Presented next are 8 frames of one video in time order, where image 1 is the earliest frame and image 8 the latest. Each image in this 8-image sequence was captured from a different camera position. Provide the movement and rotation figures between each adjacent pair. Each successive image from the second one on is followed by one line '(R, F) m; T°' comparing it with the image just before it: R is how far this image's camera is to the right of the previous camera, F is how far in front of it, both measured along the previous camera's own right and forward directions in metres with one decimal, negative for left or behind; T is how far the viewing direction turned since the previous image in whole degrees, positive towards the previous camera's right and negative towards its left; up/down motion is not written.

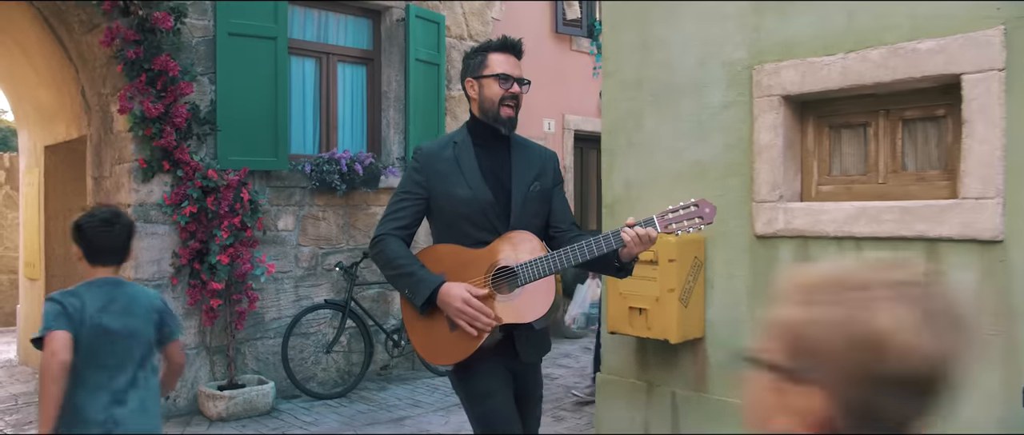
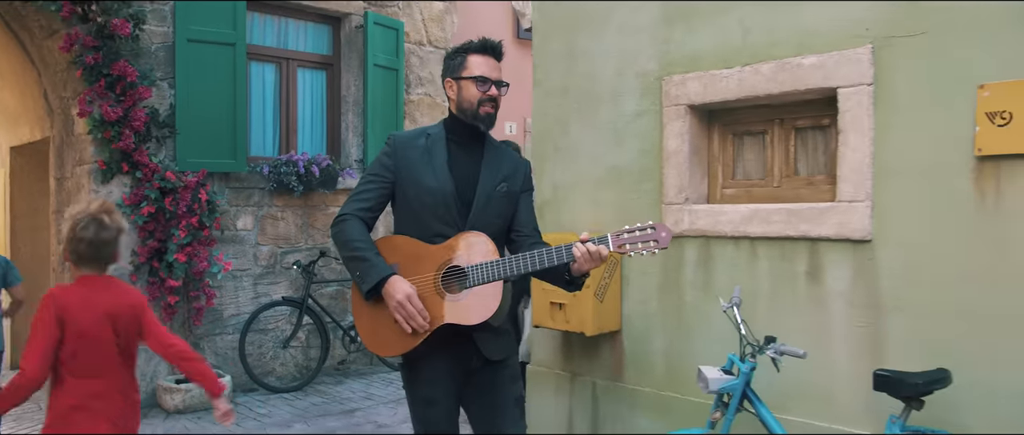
(+0.1, -0.1) m; +1°
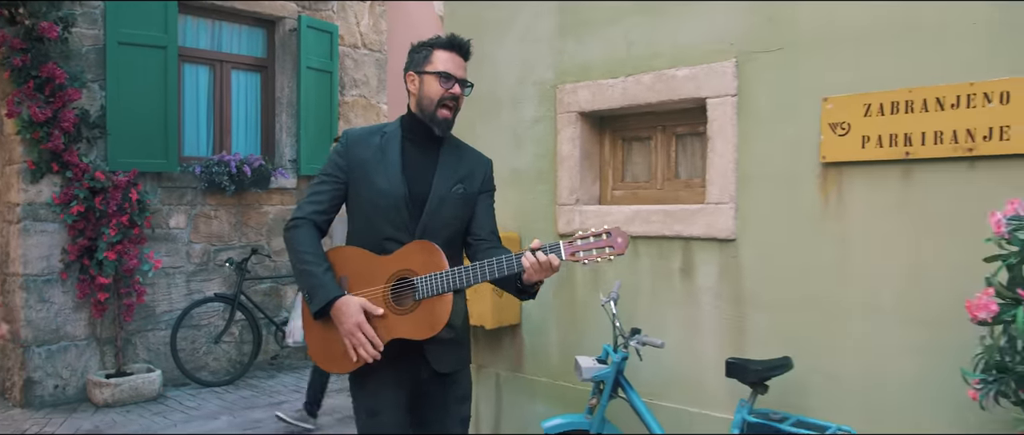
(+0.1, -0.1) m; +3°
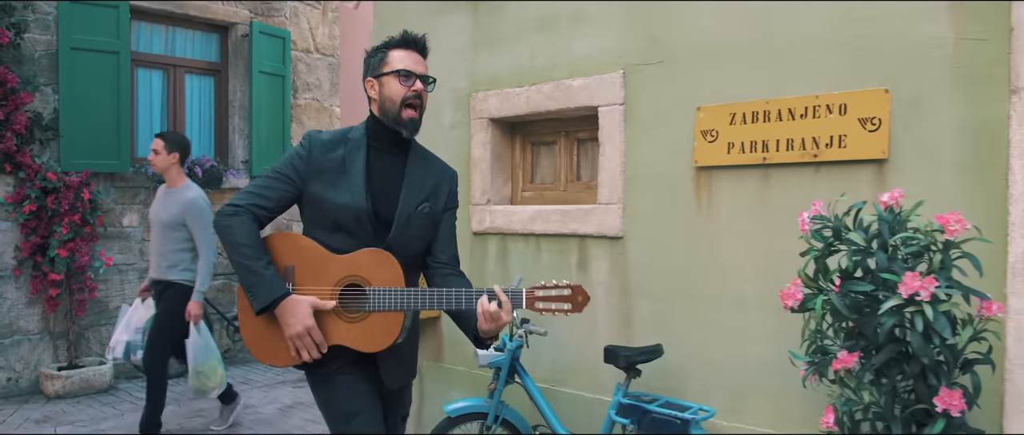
(+0.2, -0.1) m; +1°
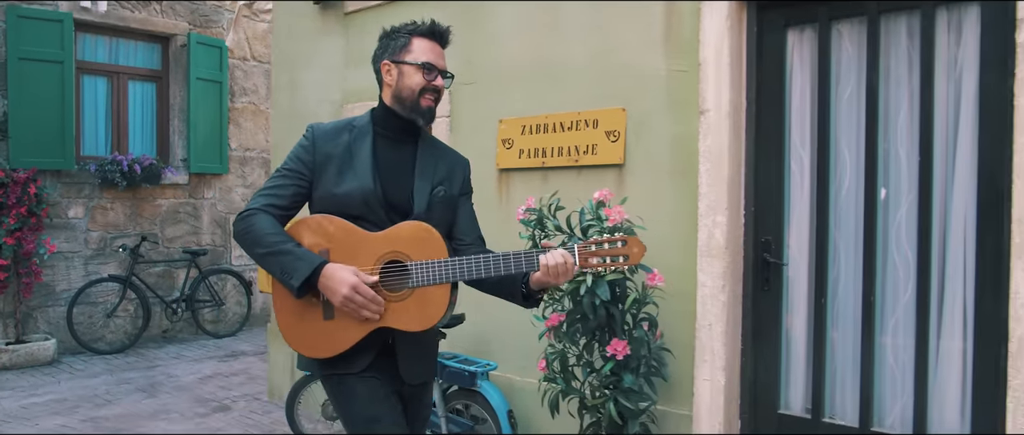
(+0.4, -0.4) m; 0°
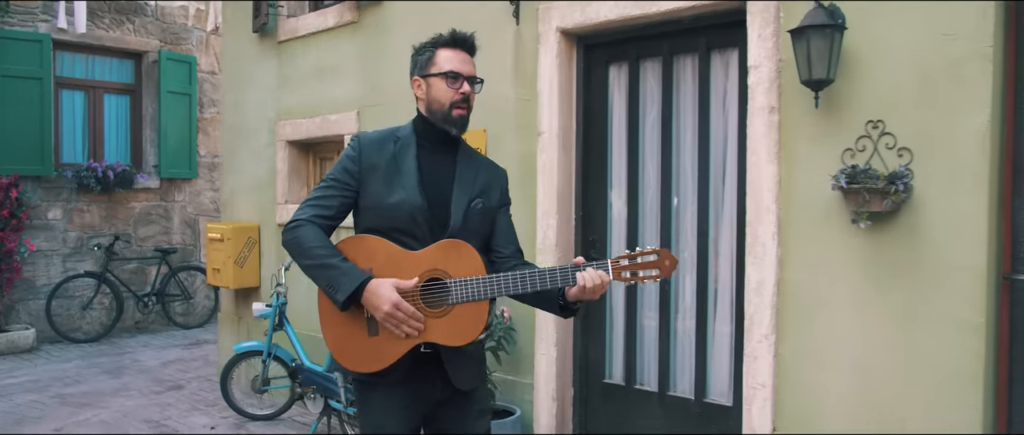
(+0.3, -0.3) m; 0°
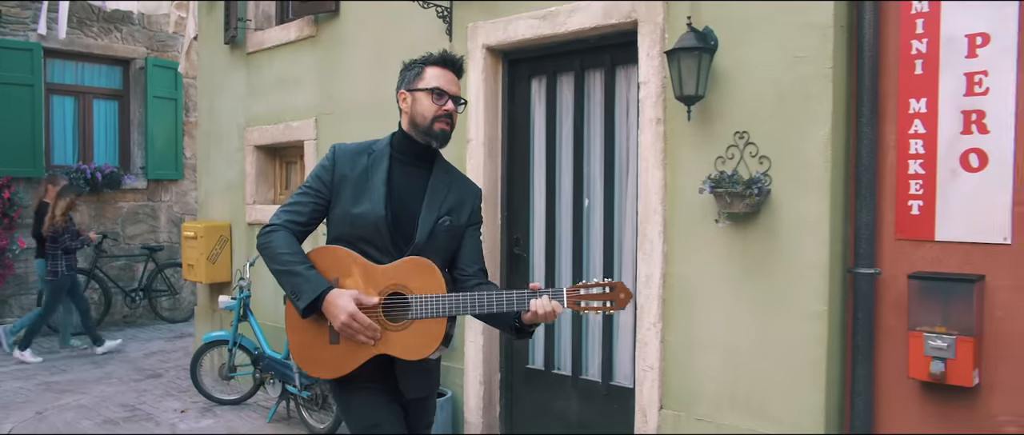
(+0.2, -0.2) m; -1°
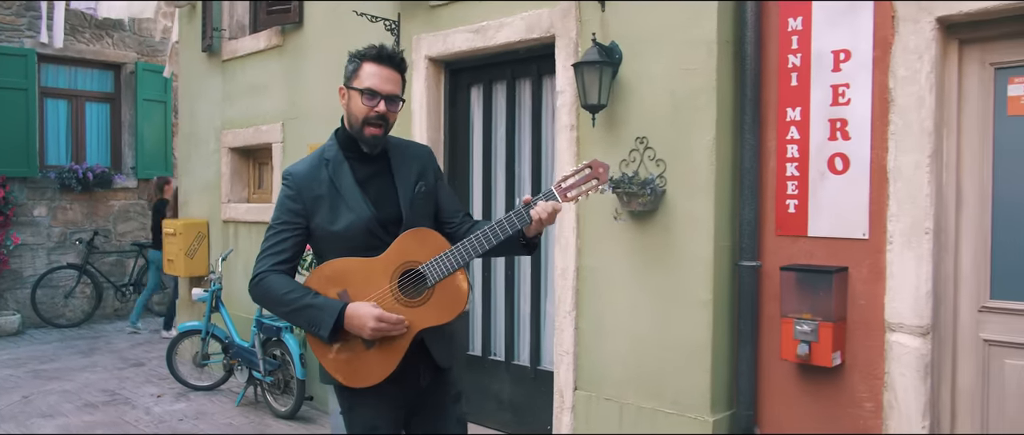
(+0.2, -0.2) m; -1°
